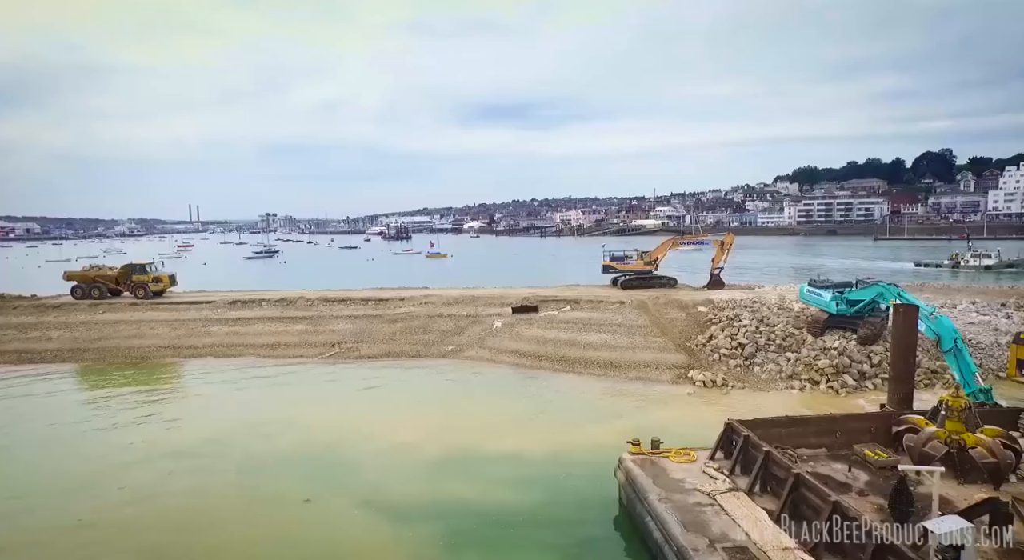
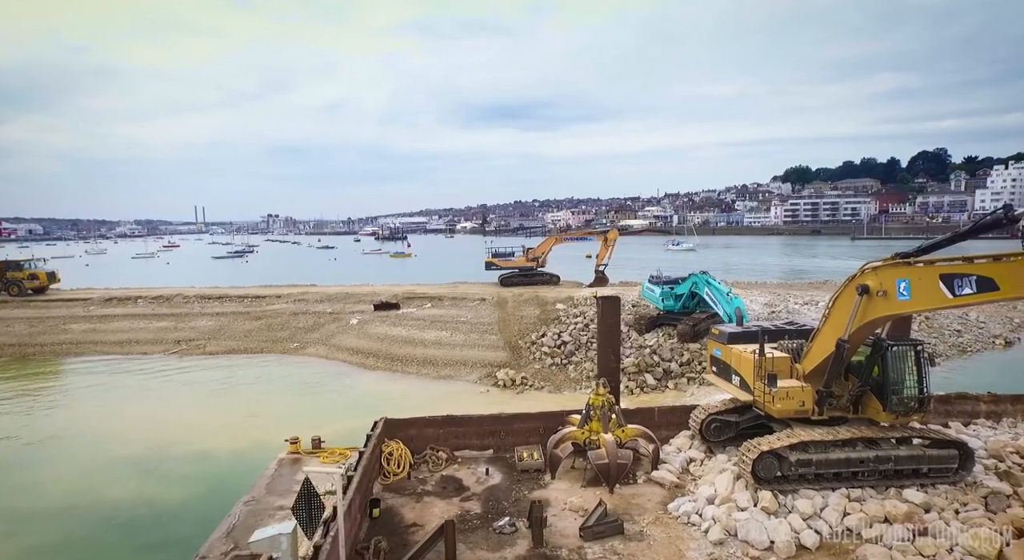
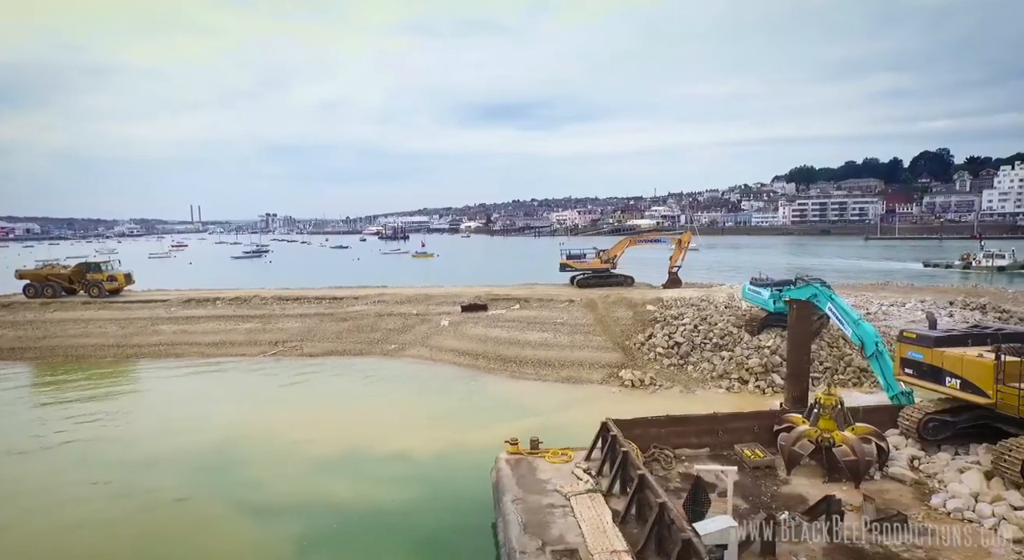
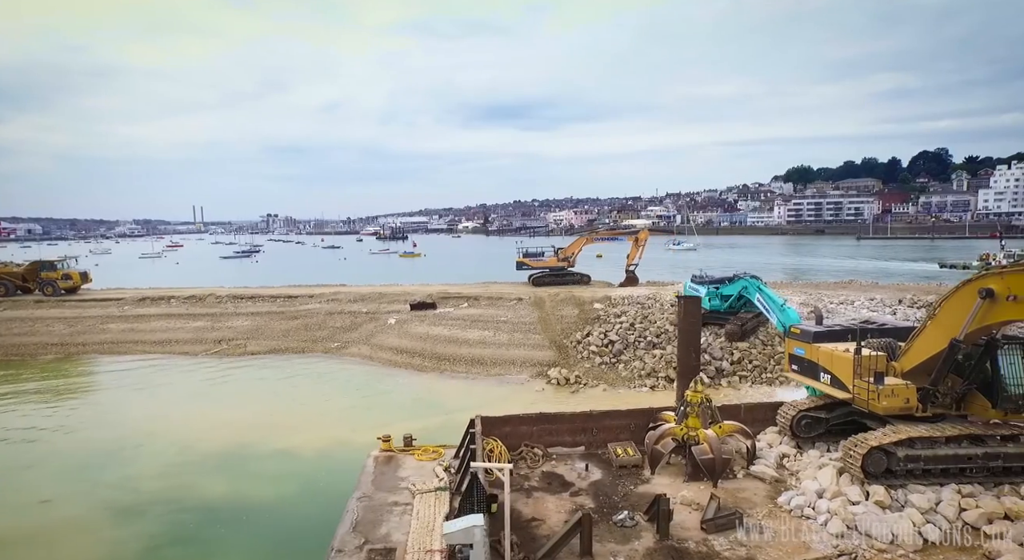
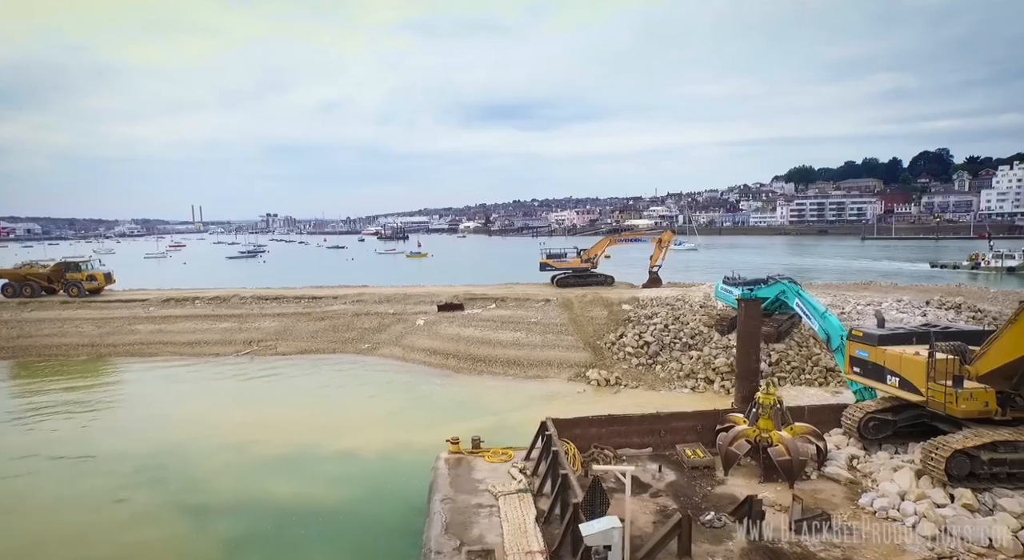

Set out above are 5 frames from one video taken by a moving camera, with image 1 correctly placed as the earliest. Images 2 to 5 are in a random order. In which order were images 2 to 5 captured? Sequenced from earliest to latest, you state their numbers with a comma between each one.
3, 5, 4, 2
